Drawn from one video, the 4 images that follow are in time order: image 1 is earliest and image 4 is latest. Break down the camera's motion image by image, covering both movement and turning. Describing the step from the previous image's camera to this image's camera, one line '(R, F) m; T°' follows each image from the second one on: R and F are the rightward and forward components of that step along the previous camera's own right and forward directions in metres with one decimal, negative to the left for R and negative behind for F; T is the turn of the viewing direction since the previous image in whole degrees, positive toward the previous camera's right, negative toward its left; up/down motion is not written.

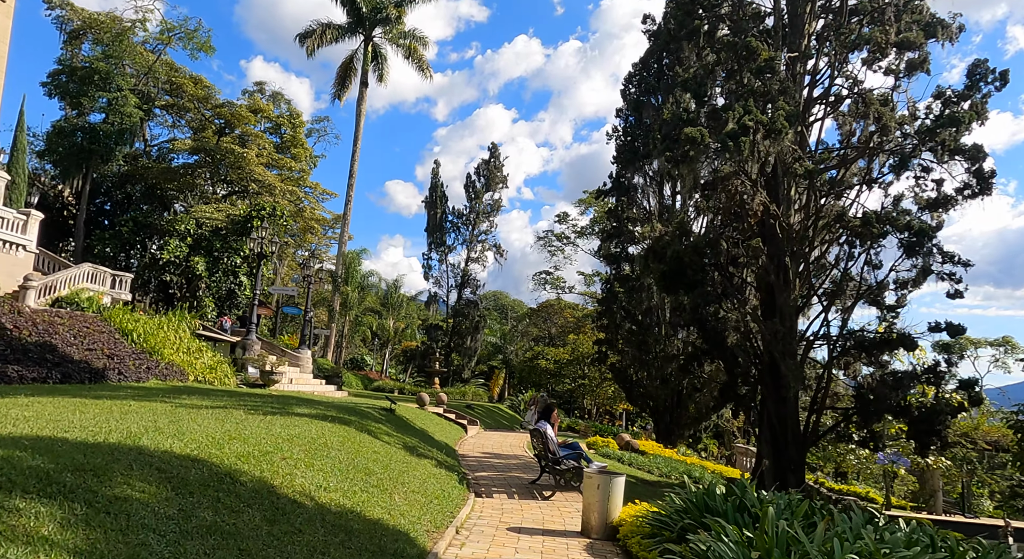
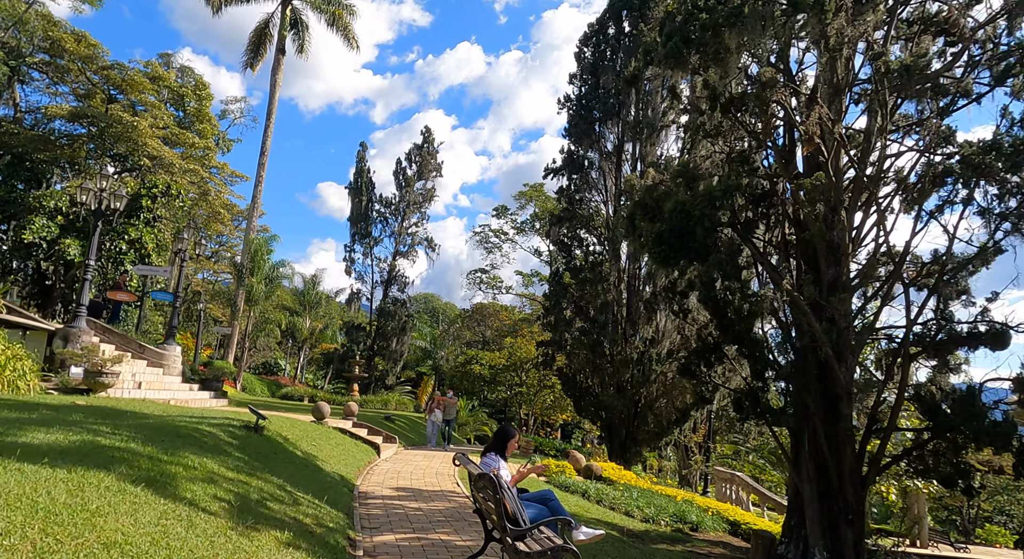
(0.0, +4.5) m; +6°
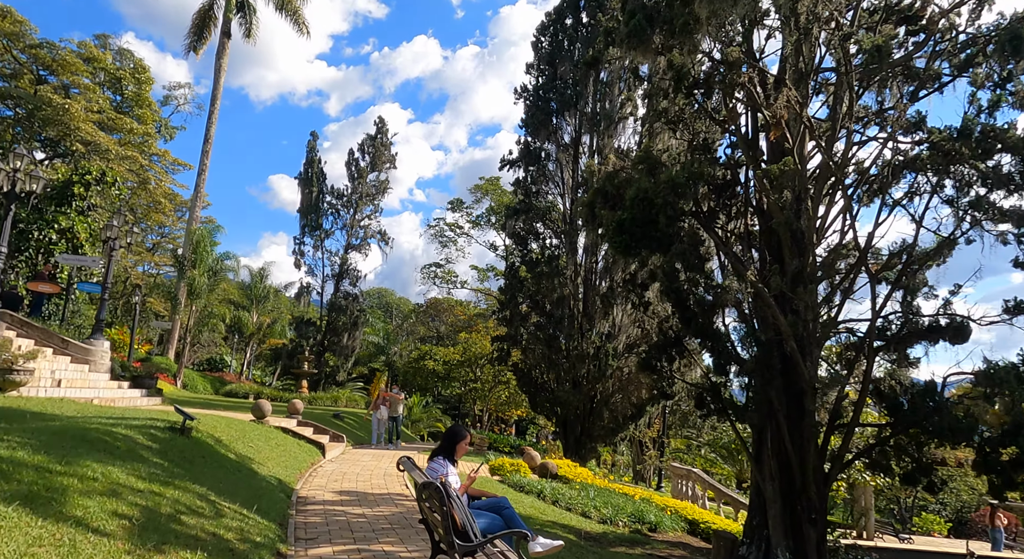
(0.0, +0.6) m; +4°
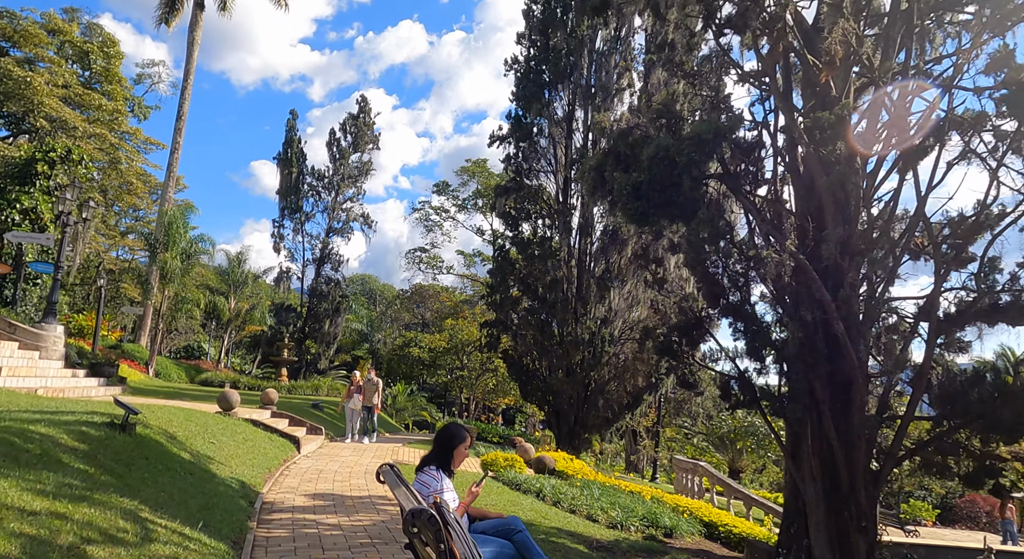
(-0.2, +1.3) m; +1°
